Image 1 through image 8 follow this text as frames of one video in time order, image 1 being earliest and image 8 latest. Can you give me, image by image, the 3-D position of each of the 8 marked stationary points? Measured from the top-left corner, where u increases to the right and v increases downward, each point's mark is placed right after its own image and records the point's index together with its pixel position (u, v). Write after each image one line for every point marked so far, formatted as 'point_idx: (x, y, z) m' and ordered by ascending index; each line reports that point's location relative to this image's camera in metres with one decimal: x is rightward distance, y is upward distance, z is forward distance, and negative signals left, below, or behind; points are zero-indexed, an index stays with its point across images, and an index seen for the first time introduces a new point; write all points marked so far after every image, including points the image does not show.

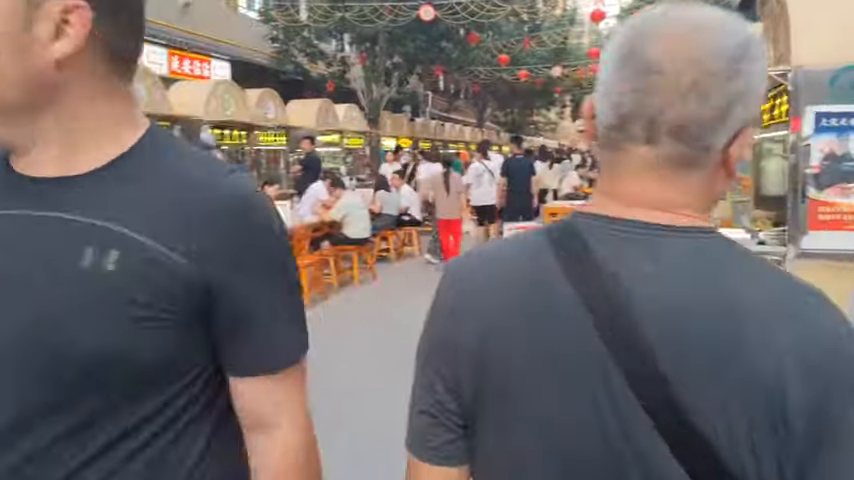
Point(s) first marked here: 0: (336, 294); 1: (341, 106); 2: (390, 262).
0: (-0.9, -0.6, +8.1) m
1: (-1.8, +2.8, +15.5) m
2: (-0.5, -0.3, +10.2) m
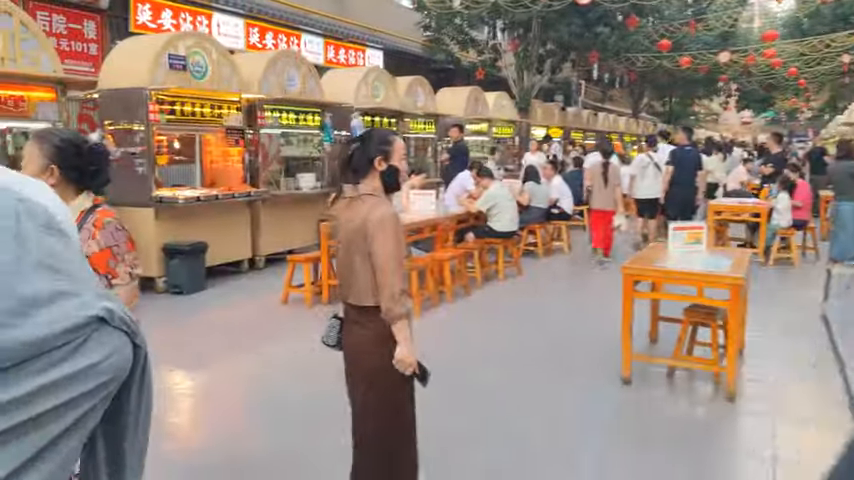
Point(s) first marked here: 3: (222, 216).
0: (+0.6, -0.5, +7.8) m
1: (+1.3, +3.0, +15.1) m
2: (+1.5, -0.2, +9.8) m
3: (-2.2, +0.3, +7.8) m
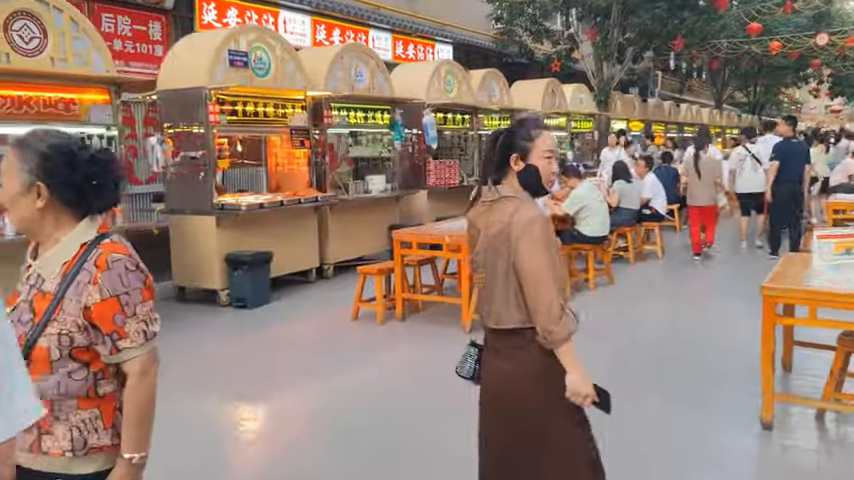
0: (+1.4, -0.6, +7.0) m
1: (+2.8, +3.0, +14.2) m
2: (+2.5, -0.3, +8.9) m
3: (-1.4, +0.2, +7.3) m
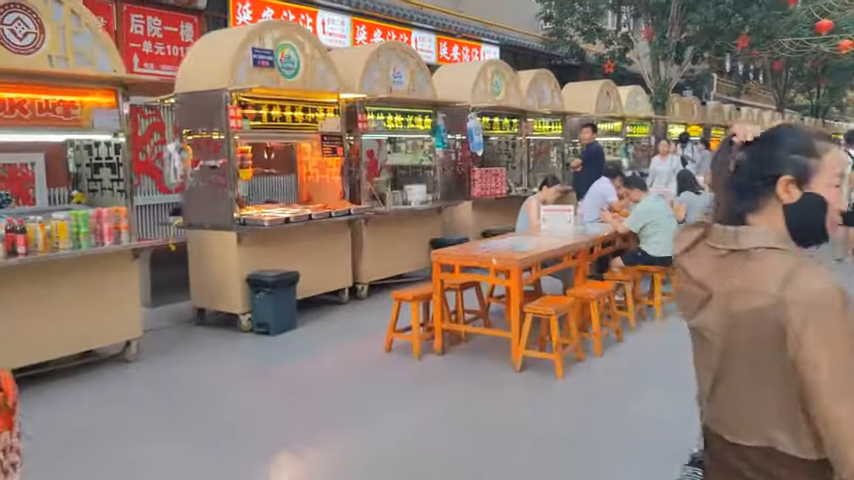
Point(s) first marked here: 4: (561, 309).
0: (+1.8, -0.8, +6.1) m
1: (+3.6, +2.8, +13.3) m
2: (+3.0, -0.5, +8.0) m
3: (-1.0, 0.0, +6.6) m
4: (+0.9, -0.5, +4.9) m
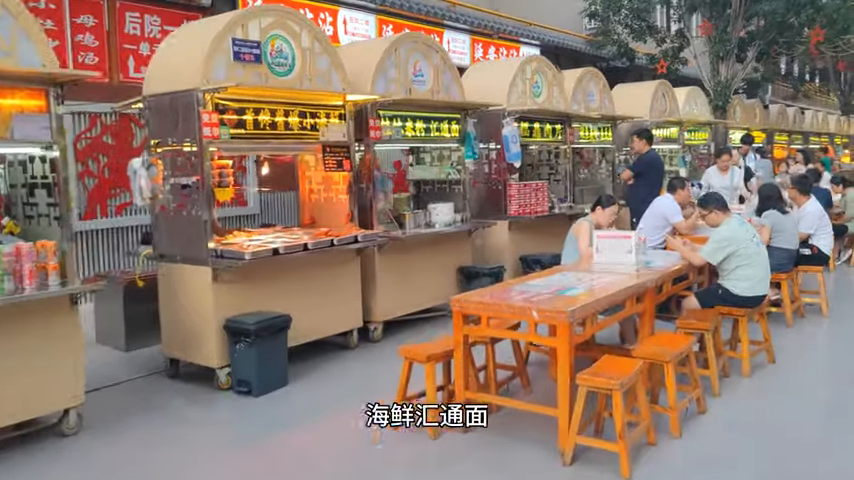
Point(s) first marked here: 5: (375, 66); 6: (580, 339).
0: (+2.0, -1.0, +4.8) m
1: (+4.1, +2.4, +11.9) m
2: (+3.2, -0.7, +6.6) m
3: (-0.8, -0.2, +5.4) m
4: (+1.0, -0.7, +3.6) m
5: (-0.4, +1.4, +5.9) m
6: (+0.8, -0.5, +3.9) m
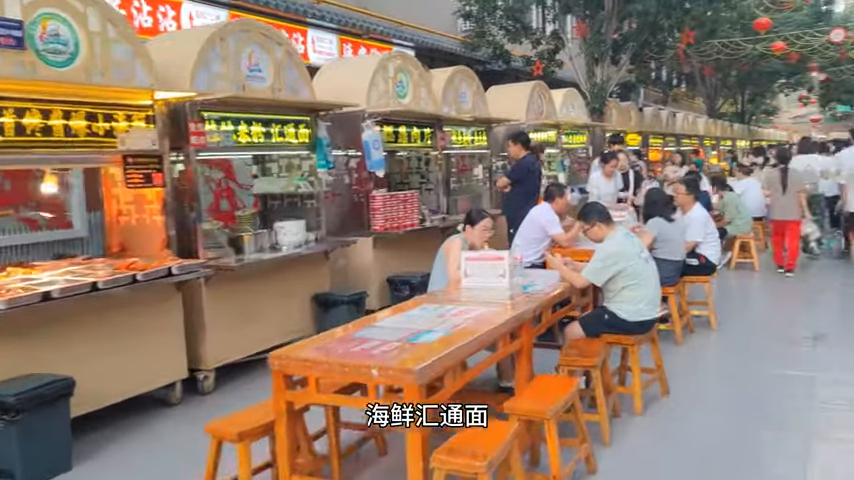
0: (+1.1, -1.1, +4.1) m
1: (+2.0, +2.3, +11.4) m
2: (+2.0, -0.8, +6.0) m
3: (-1.8, -0.4, +4.3) m
4: (+0.3, -0.8, +2.7) m
5: (-1.6, +1.2, +4.8) m
6: (0.0, -0.7, +3.1) m
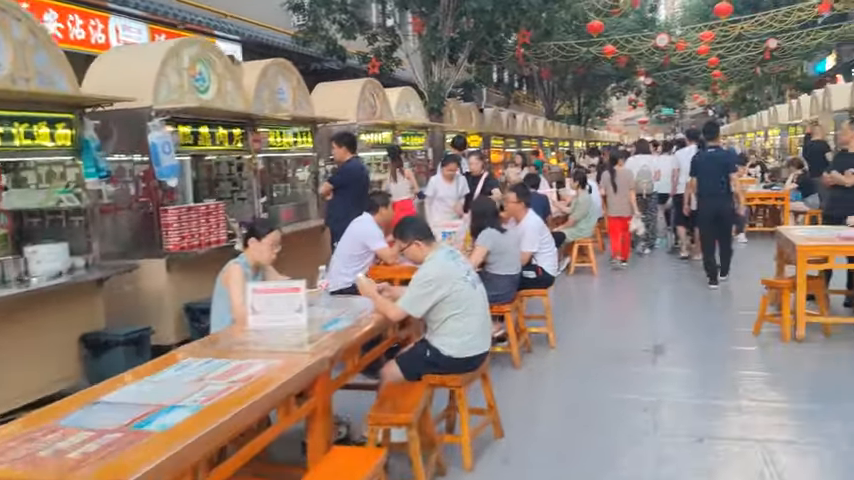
0: (+0.1, -1.2, +3.3) m
1: (-0.5, +2.2, +10.7) m
2: (+0.6, -0.9, +5.4) m
3: (-2.8, -0.6, +3.0) m
4: (-0.5, -0.9, +1.9) m
5: (-2.7, +1.0, +3.6) m
6: (-0.7, -0.8, +2.1) m
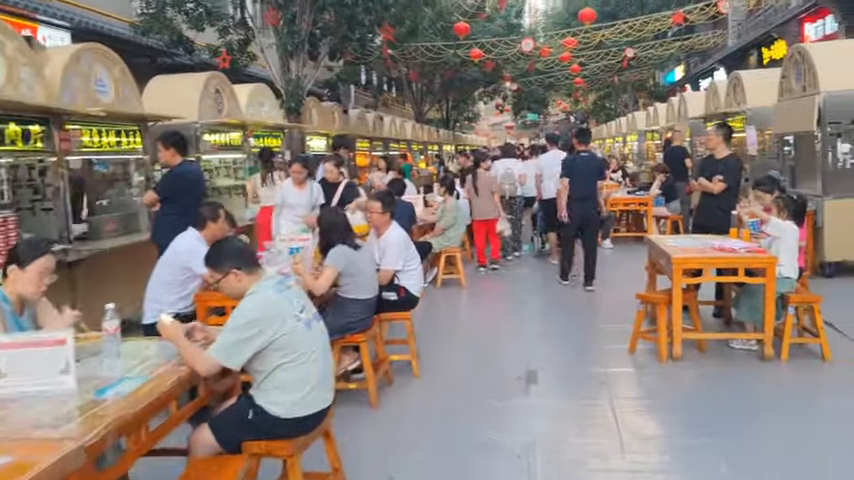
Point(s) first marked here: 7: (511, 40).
0: (-0.6, -1.3, +2.5) m
1: (-2.5, +2.0, +9.7) m
2: (-0.4, -1.0, +4.7) m
3: (-3.4, -0.8, +1.7) m
4: (-0.8, -1.1, +1.0) m
5: (-3.4, +0.9, +2.3) m
6: (-1.2, -0.9, +1.2) m
7: (+2.2, +5.0, +17.8) m
